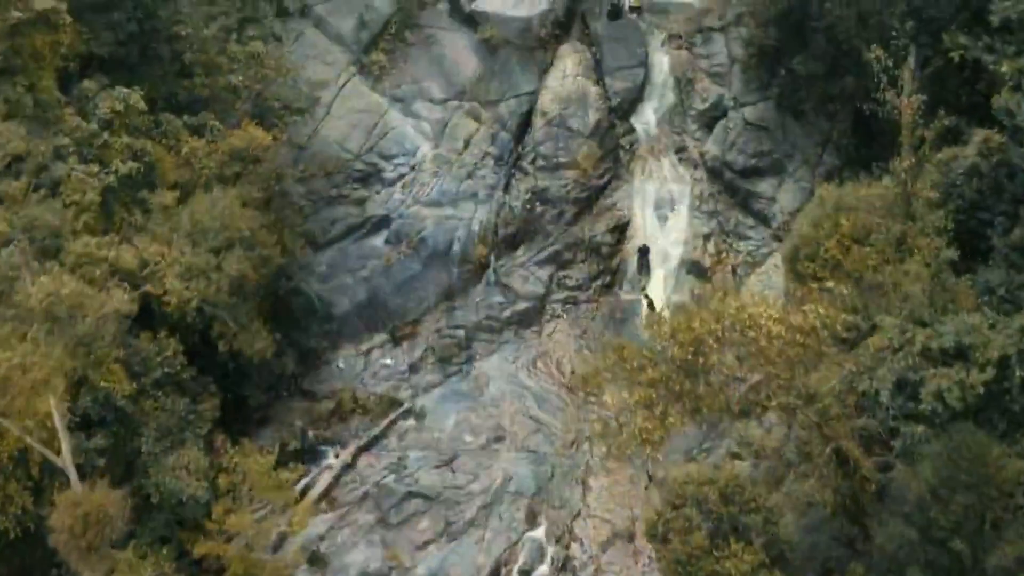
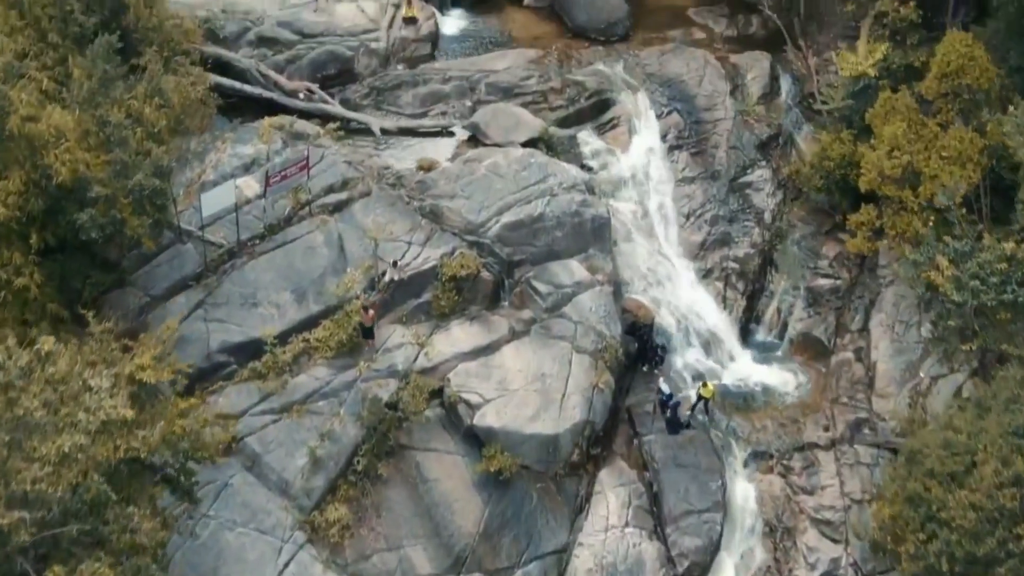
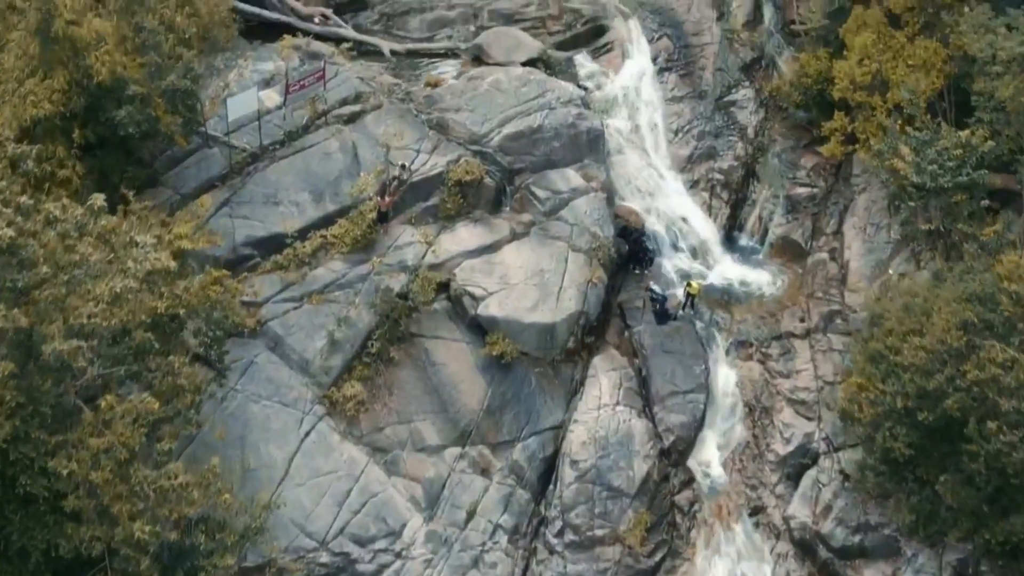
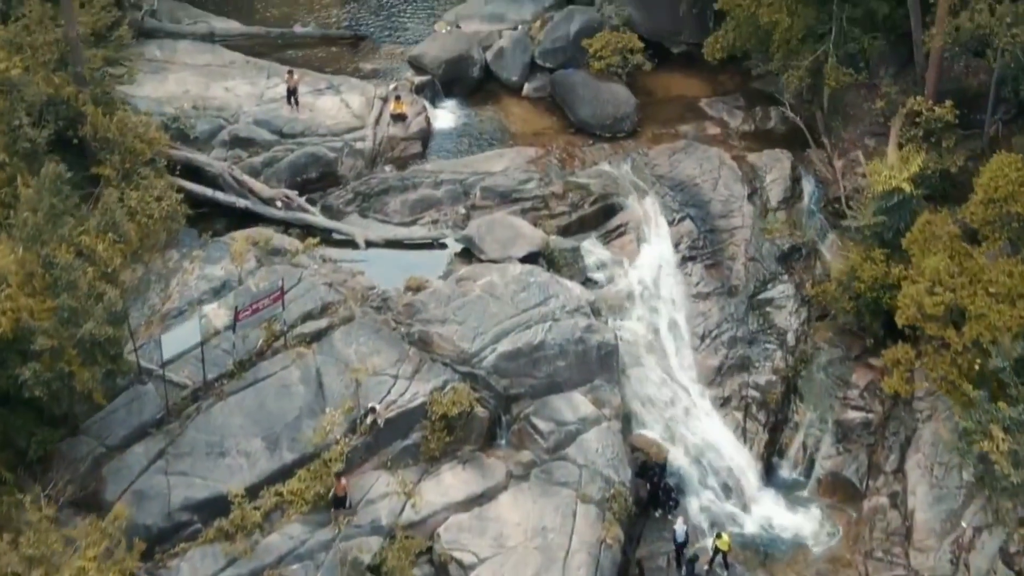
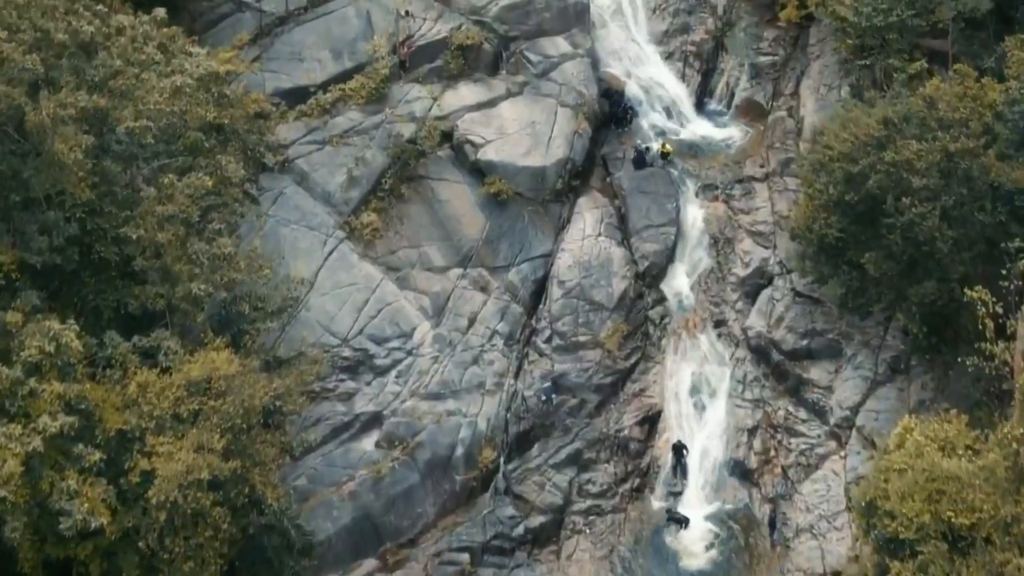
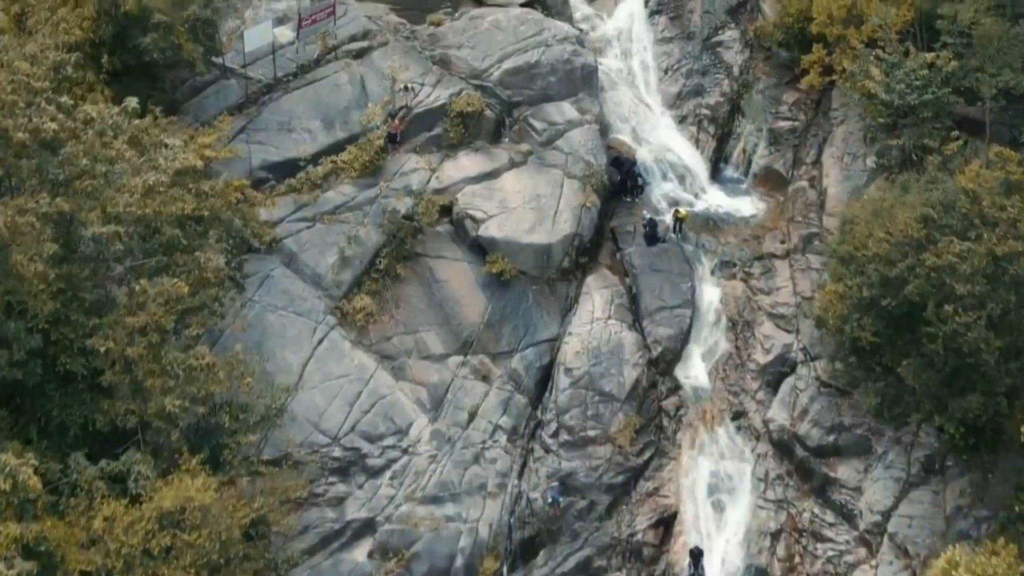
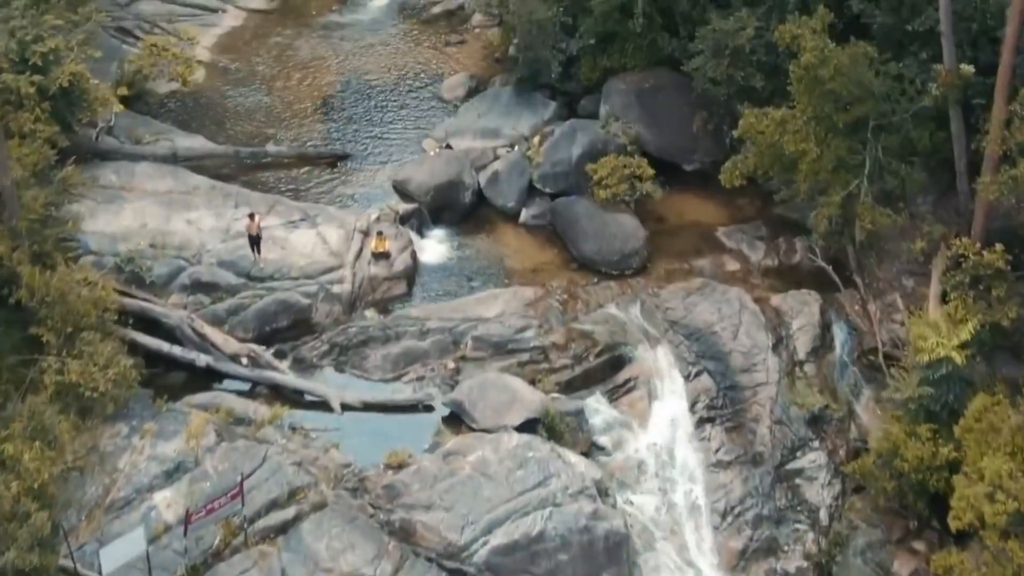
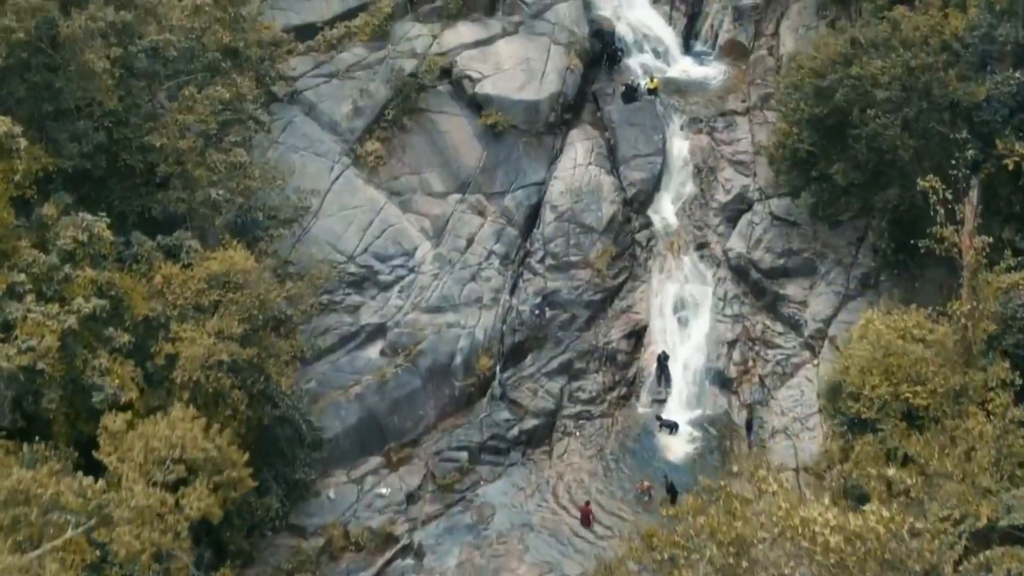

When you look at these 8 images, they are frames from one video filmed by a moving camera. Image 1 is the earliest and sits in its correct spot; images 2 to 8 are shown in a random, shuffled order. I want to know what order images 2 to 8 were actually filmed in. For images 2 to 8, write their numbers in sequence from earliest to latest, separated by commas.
8, 5, 6, 3, 2, 4, 7
